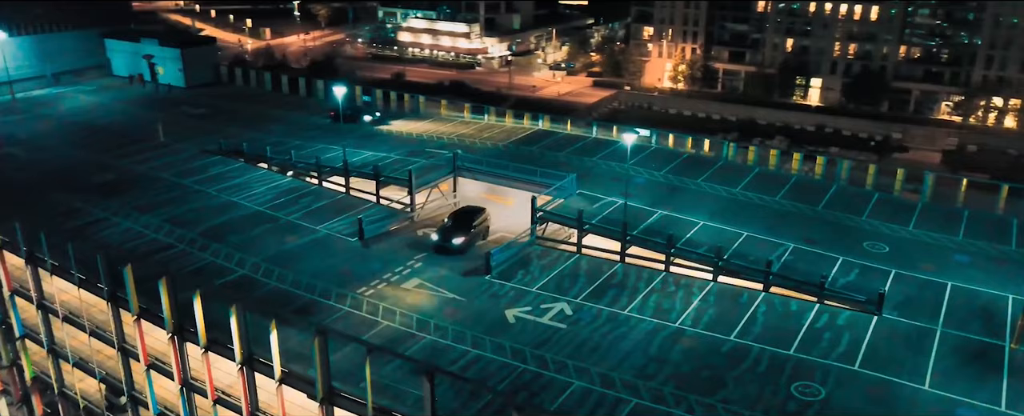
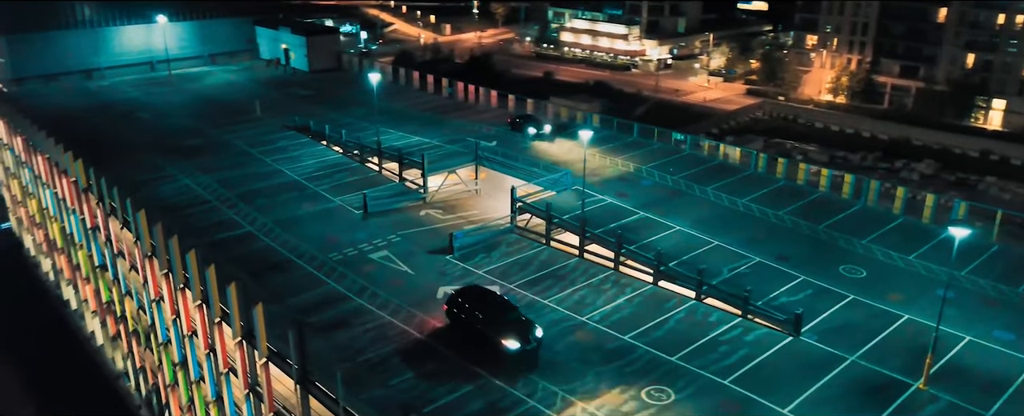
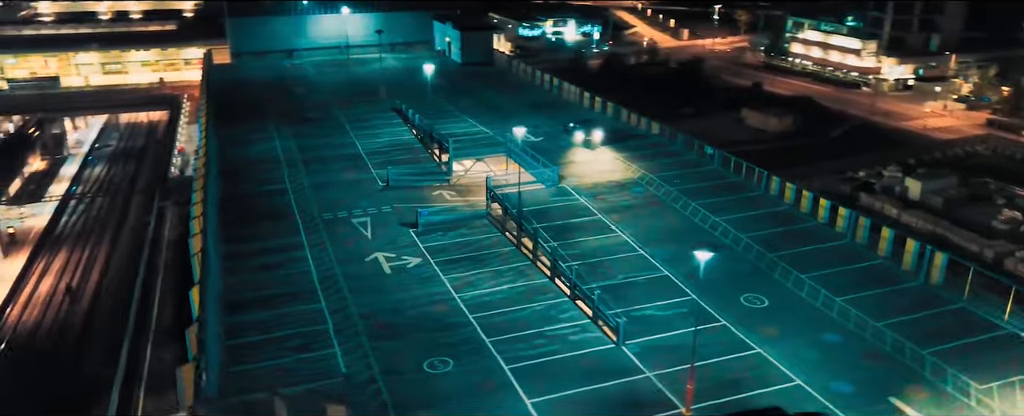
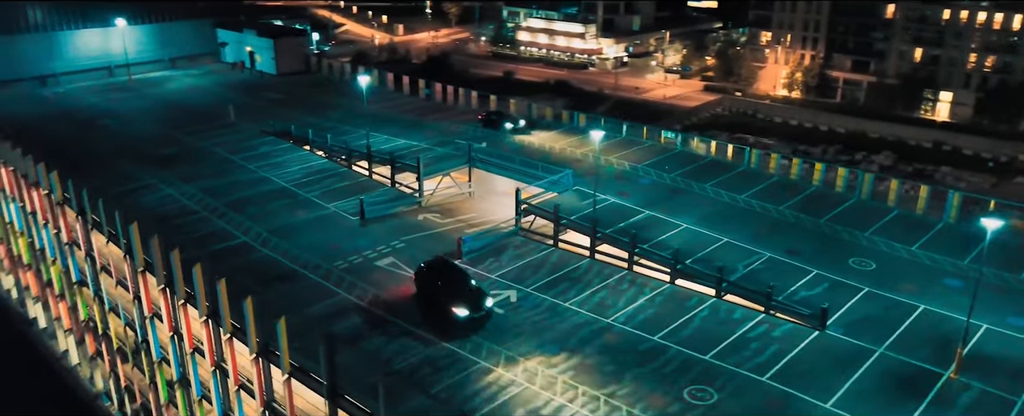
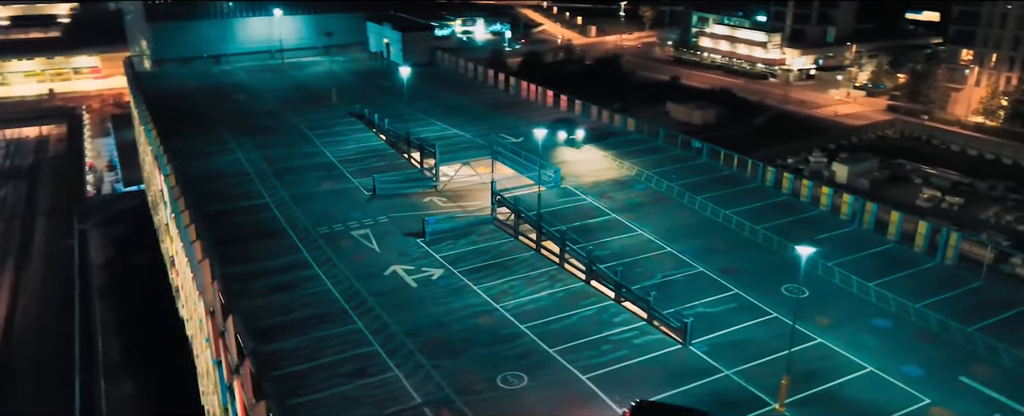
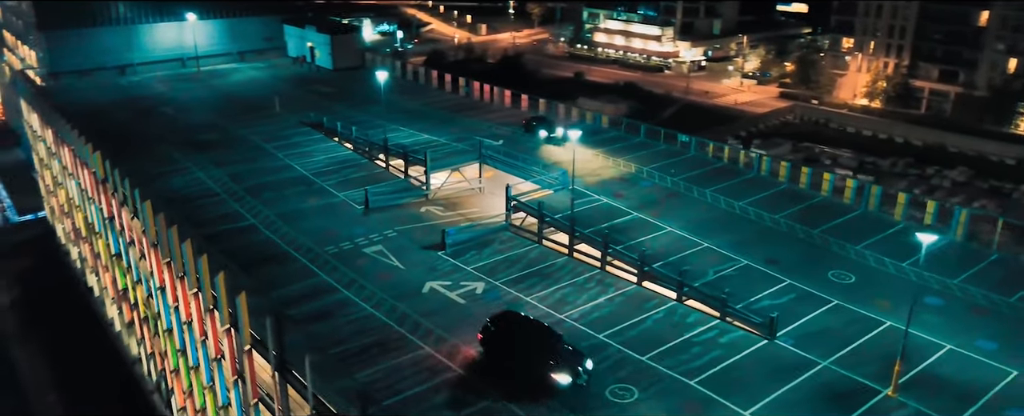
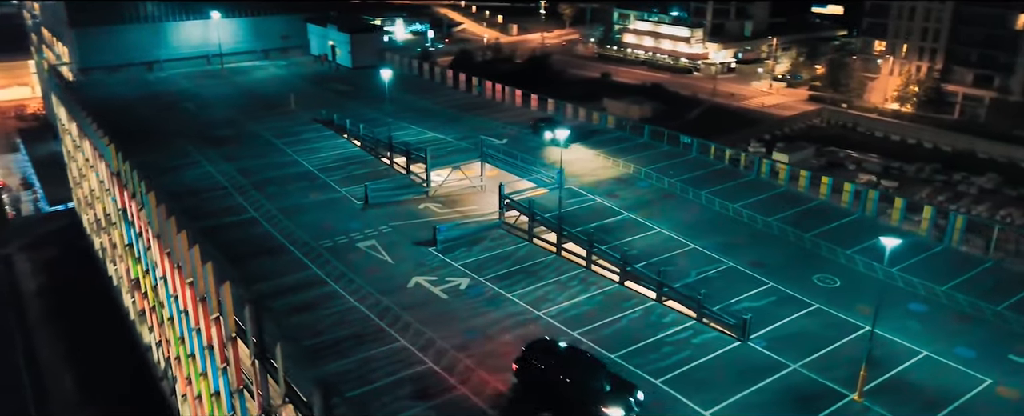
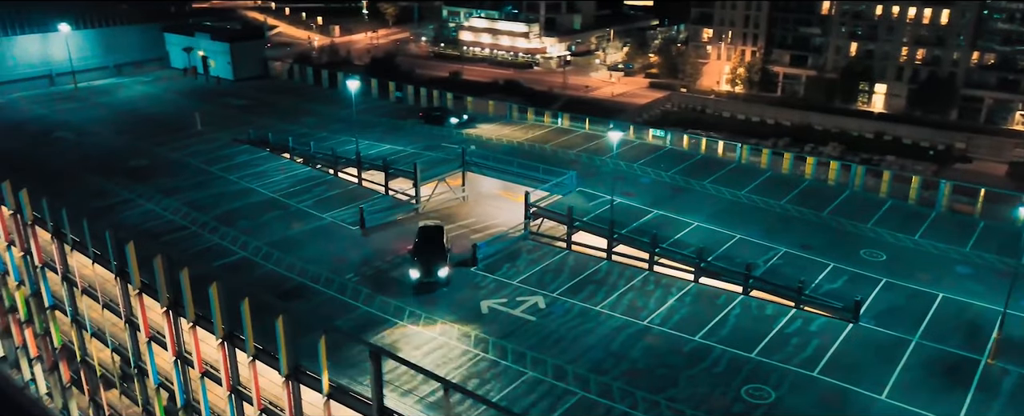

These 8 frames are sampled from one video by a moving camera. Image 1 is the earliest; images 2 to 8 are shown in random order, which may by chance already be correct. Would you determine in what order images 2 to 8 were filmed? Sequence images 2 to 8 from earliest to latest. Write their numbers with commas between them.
8, 4, 2, 6, 7, 5, 3
